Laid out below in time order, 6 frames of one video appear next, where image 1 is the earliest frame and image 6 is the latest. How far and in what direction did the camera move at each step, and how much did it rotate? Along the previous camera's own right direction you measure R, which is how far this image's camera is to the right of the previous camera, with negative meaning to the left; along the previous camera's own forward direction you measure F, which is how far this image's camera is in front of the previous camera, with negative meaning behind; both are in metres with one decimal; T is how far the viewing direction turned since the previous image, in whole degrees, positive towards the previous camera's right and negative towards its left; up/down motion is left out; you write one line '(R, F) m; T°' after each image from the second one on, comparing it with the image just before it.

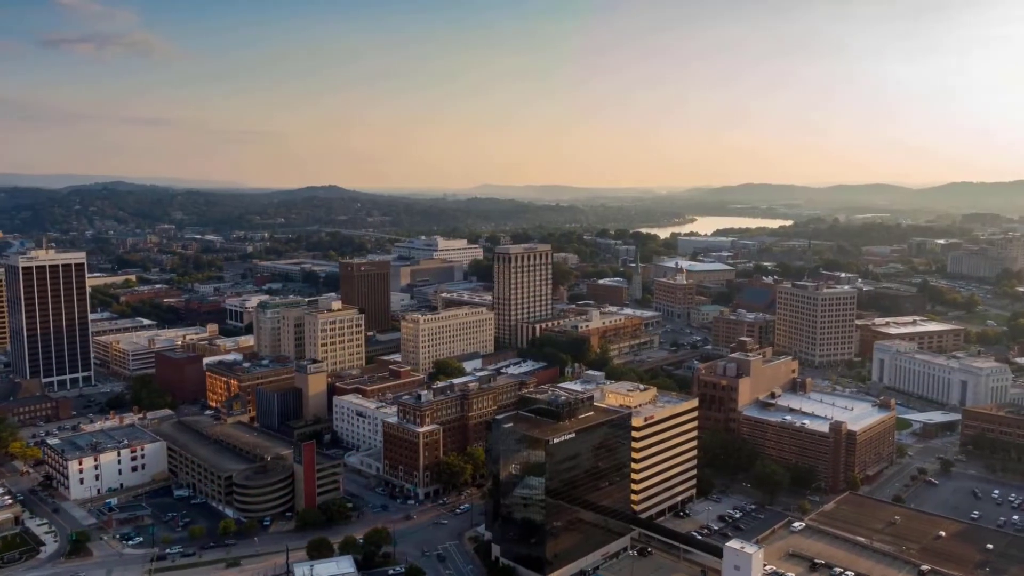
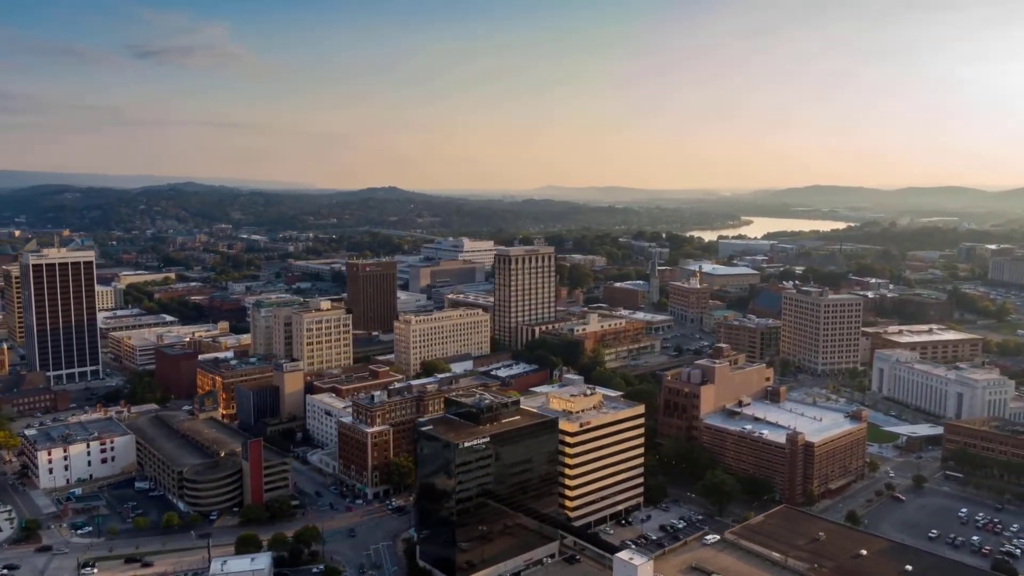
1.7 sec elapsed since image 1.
(+5.9, +0.3) m; -4°
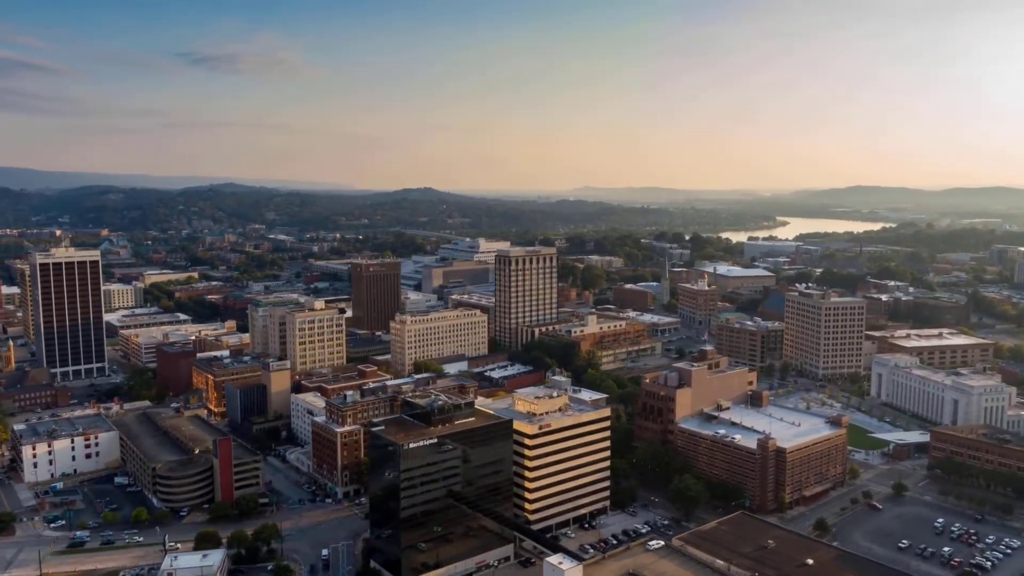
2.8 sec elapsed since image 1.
(+3.6, +0.2) m; -3°
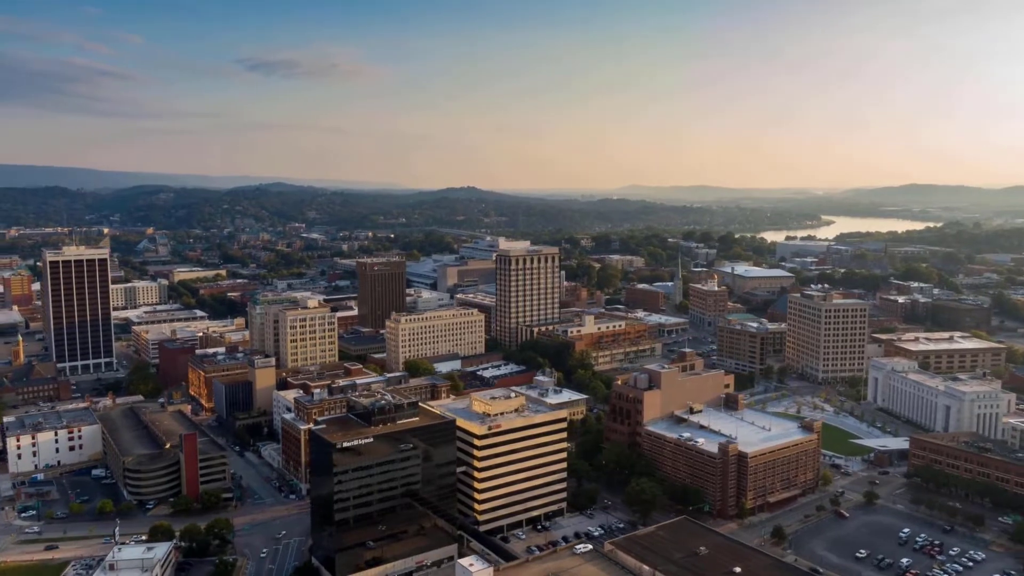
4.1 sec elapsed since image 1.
(+4.5, +0.3) m; -3°
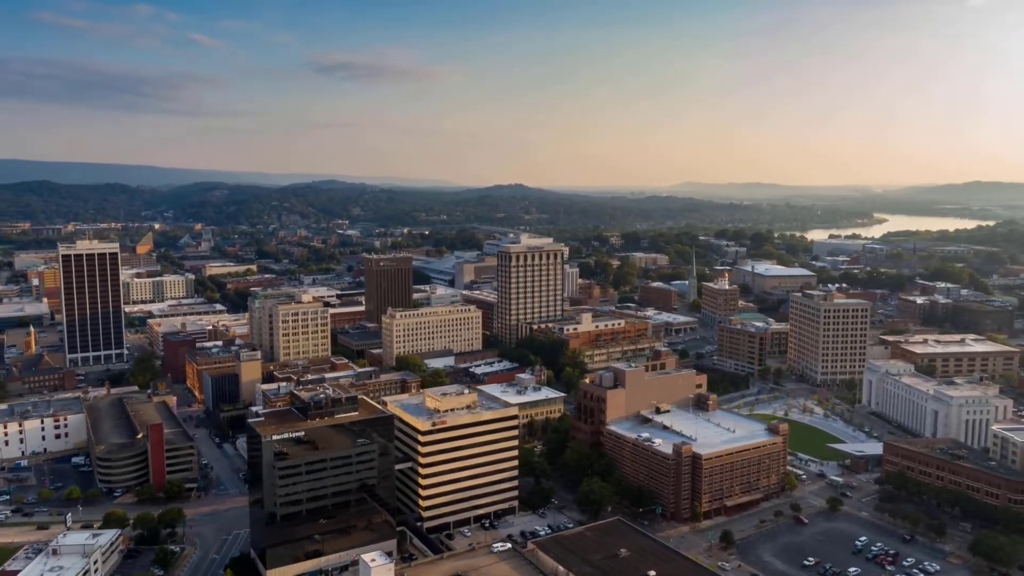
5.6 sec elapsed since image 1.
(+4.9, +0.3) m; -4°
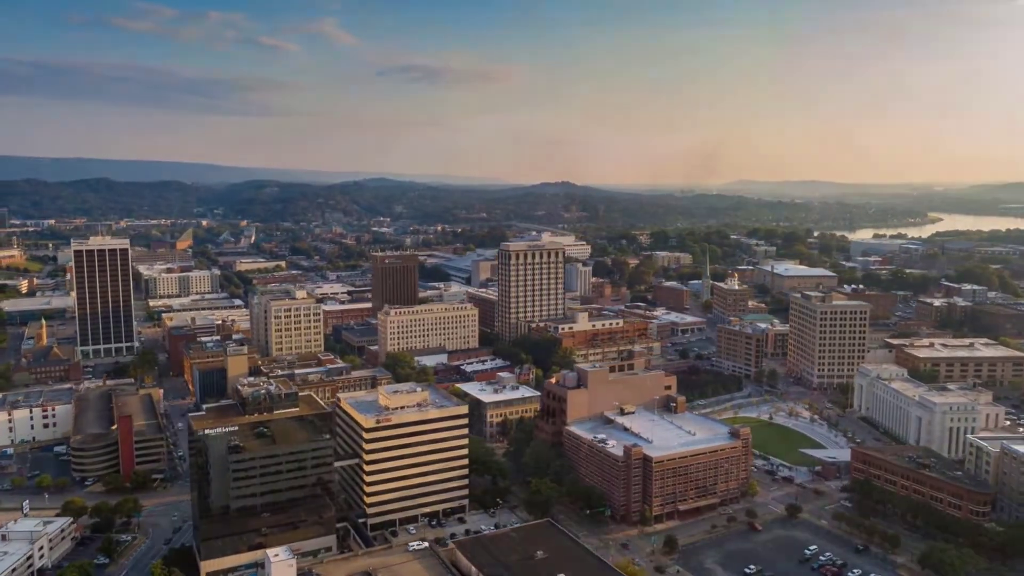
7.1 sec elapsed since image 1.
(+4.9, +0.3) m; -4°
